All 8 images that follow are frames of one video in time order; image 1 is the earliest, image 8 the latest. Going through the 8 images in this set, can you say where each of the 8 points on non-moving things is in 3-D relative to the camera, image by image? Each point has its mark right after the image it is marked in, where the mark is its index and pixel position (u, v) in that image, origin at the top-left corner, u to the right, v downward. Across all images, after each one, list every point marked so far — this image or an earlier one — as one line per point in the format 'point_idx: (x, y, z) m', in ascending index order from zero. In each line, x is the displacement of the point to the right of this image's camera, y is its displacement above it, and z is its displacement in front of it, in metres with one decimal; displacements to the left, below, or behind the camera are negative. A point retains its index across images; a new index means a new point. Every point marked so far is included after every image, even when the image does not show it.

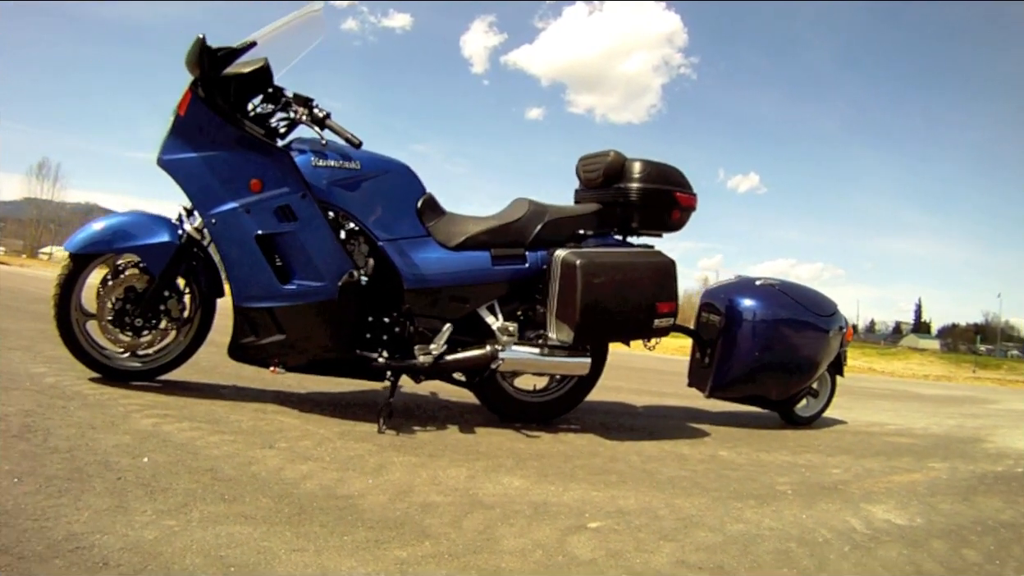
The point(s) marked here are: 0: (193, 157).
0: (-1.7, +0.7, +3.6) m
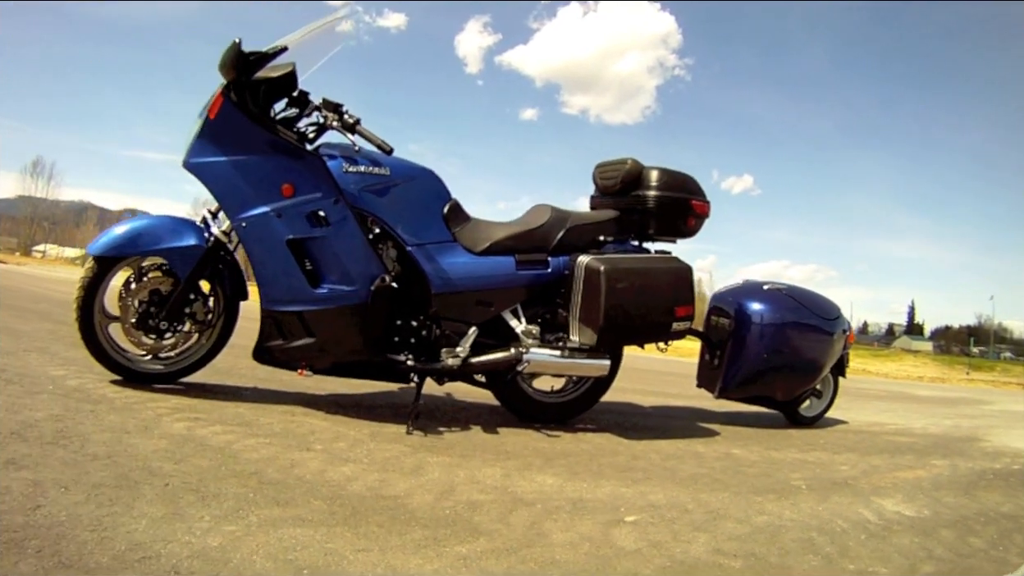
0: (-1.6, +0.7, +3.7) m
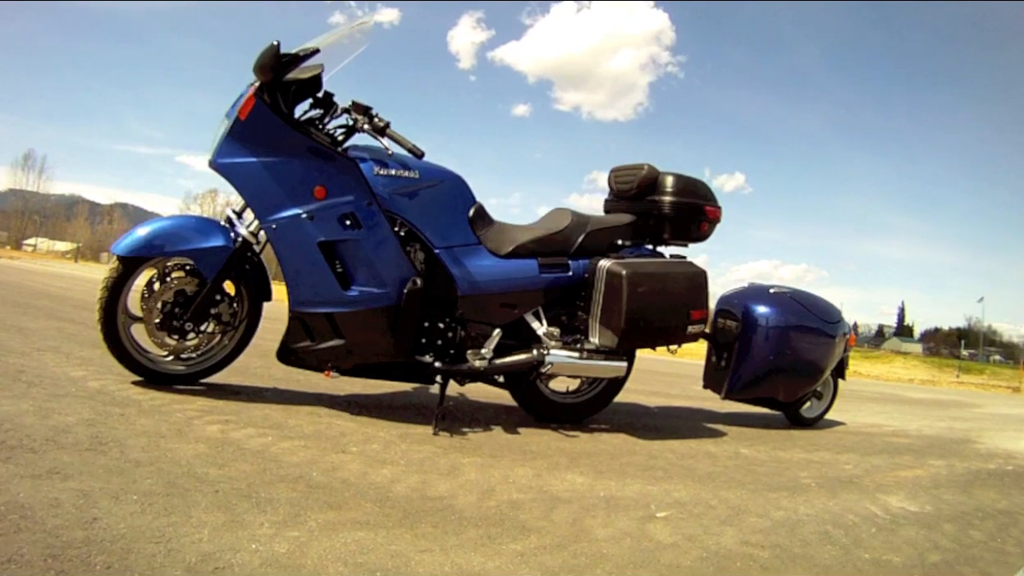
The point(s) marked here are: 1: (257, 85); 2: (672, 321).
0: (-1.4, +0.7, +3.7) m
1: (-1.4, +1.1, +3.7) m
2: (+1.0, -0.2, +4.3) m
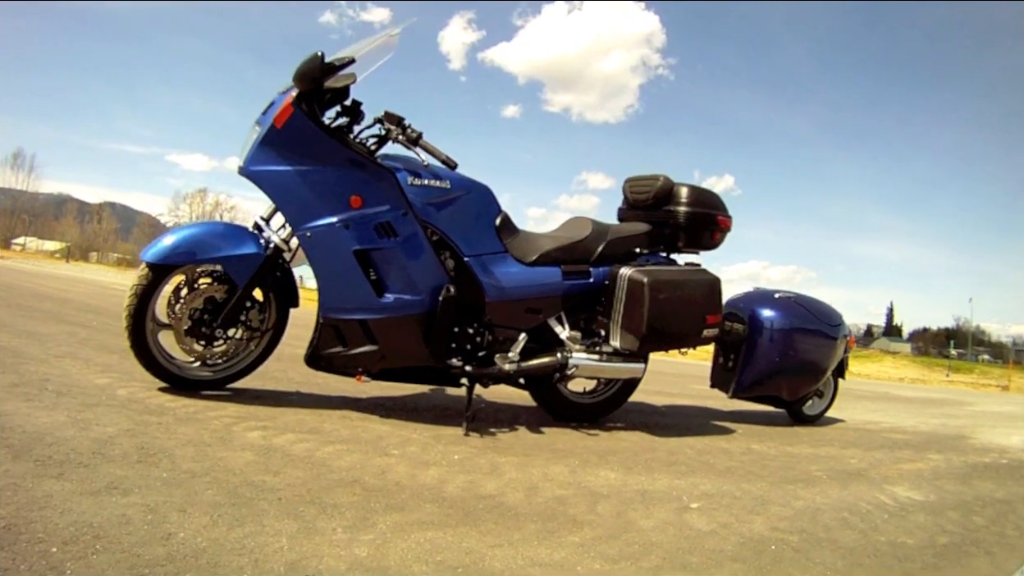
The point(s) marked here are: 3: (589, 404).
0: (-1.2, +0.7, +3.8) m
1: (-1.2, +1.1, +3.8) m
2: (+1.2, -0.2, +4.5) m
3: (+0.5, -0.8, +4.8) m
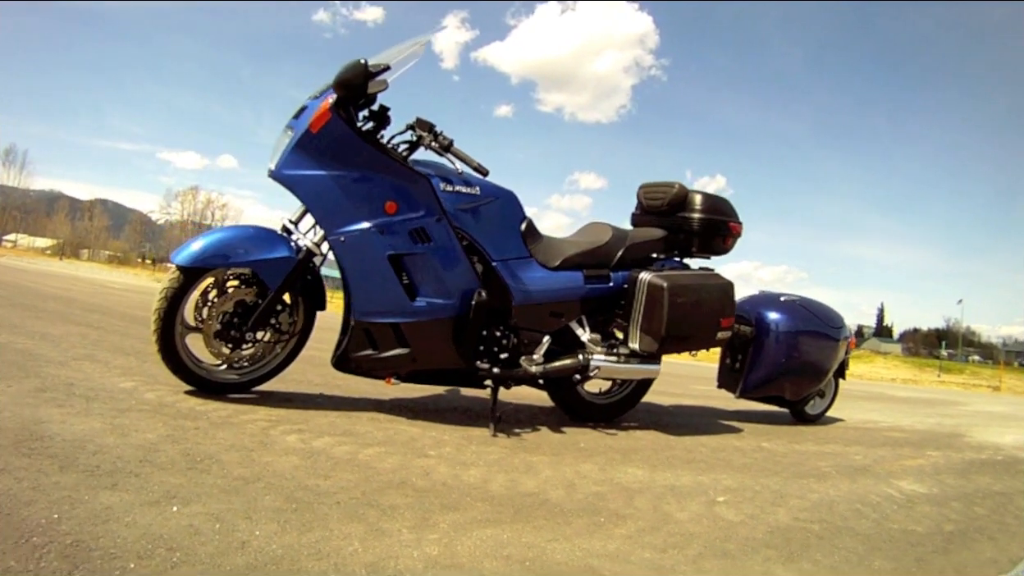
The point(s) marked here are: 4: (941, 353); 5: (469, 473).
0: (-1.1, +0.6, +3.8) m
1: (-1.0, +1.1, +3.8) m
2: (+1.3, -0.3, +4.6) m
3: (+0.7, -0.8, +4.9) m
4: (+2.8, -0.4, +4.4) m
5: (-0.2, -0.9, +3.3) m
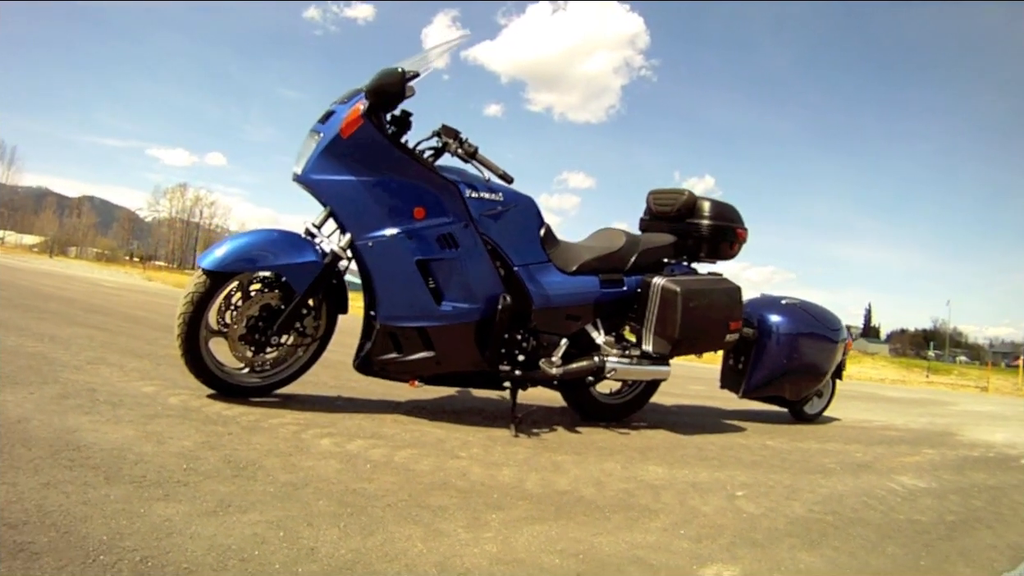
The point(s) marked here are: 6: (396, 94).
0: (-0.9, +0.6, +3.9) m
1: (-0.9, +1.0, +3.9) m
2: (+1.4, -0.3, +4.8) m
3: (+0.8, -0.9, +5.0) m
4: (+2.9, -0.5, +4.6) m
5: (0.0, -0.9, +3.4) m
6: (-0.7, +1.1, +3.9) m
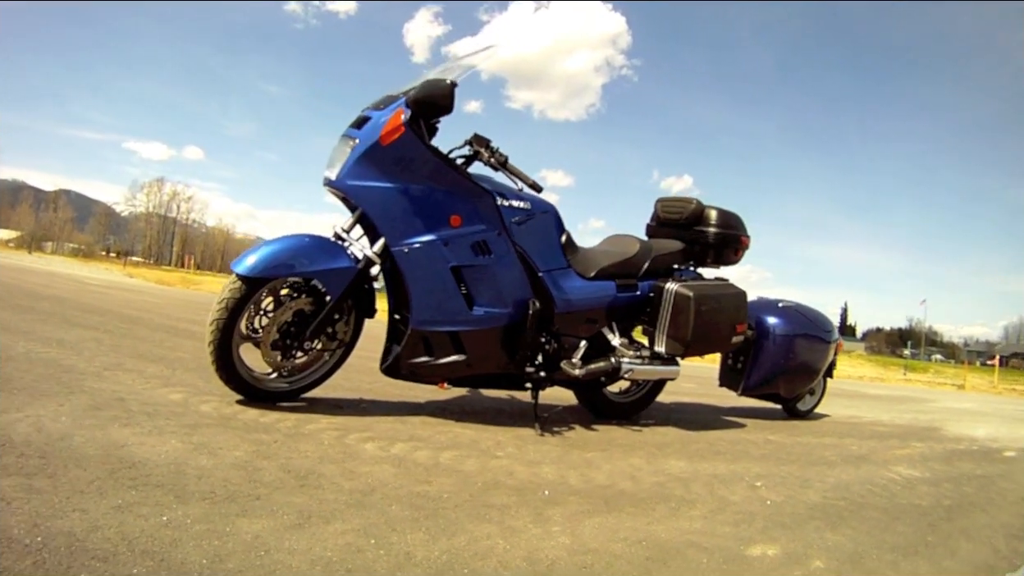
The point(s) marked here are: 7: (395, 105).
0: (-0.7, +0.6, +4.0) m
1: (-0.7, +1.0, +4.0) m
2: (+1.5, -0.3, +5.0) m
3: (+0.9, -0.9, +5.2) m
4: (+3.1, -0.5, +4.9) m
5: (+0.2, -1.0, +3.5) m
6: (-0.5, +1.1, +4.0) m
7: (-0.7, +1.1, +4.0) m
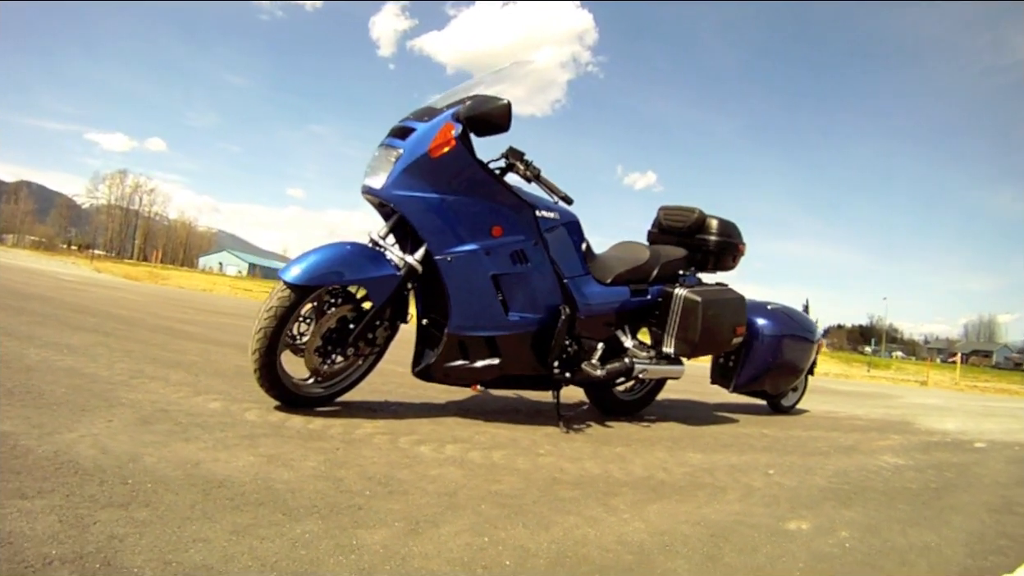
0: (-0.5, +0.5, +4.1) m
1: (-0.4, +1.0, +4.1) m
2: (+1.7, -0.4, +5.4) m
3: (+1.0, -0.9, +5.6) m
4: (+3.2, -0.6, +5.4) m
5: (+0.4, -1.0, +3.8) m
6: (-0.2, +1.0, +4.1) m
7: (-0.5, +1.0, +4.2) m
